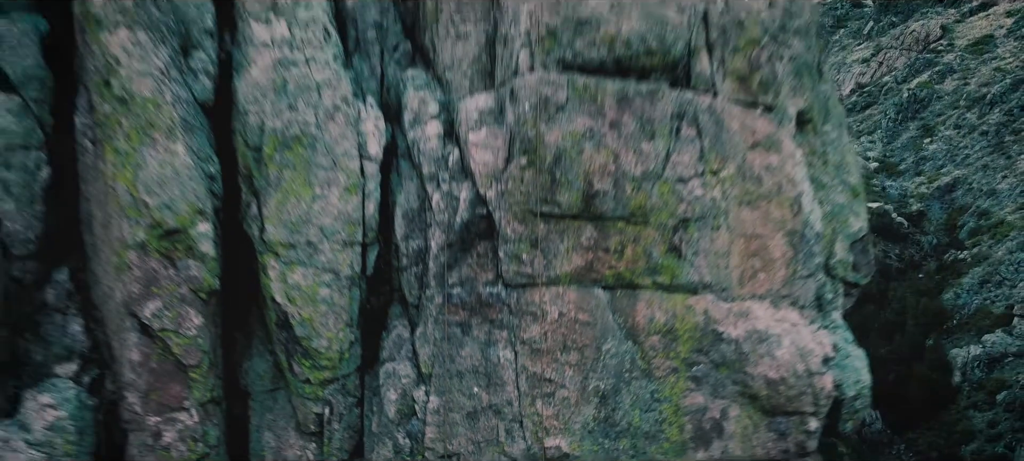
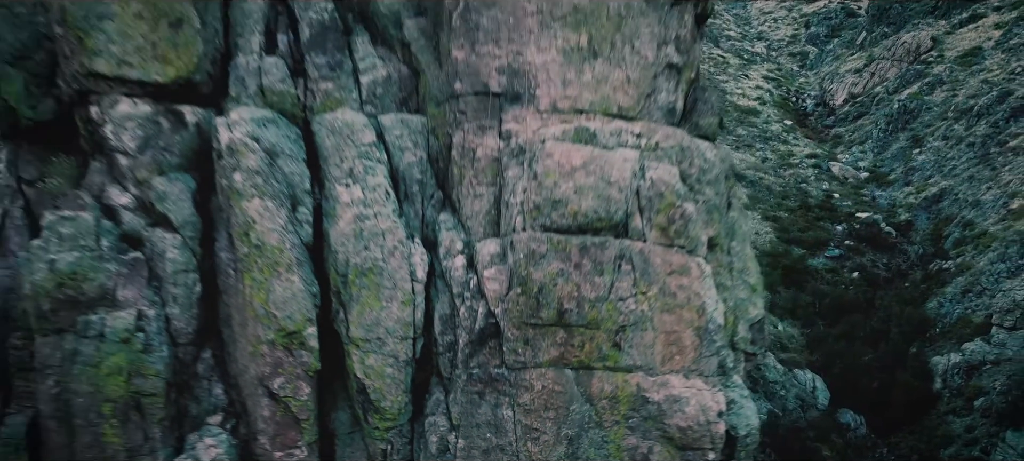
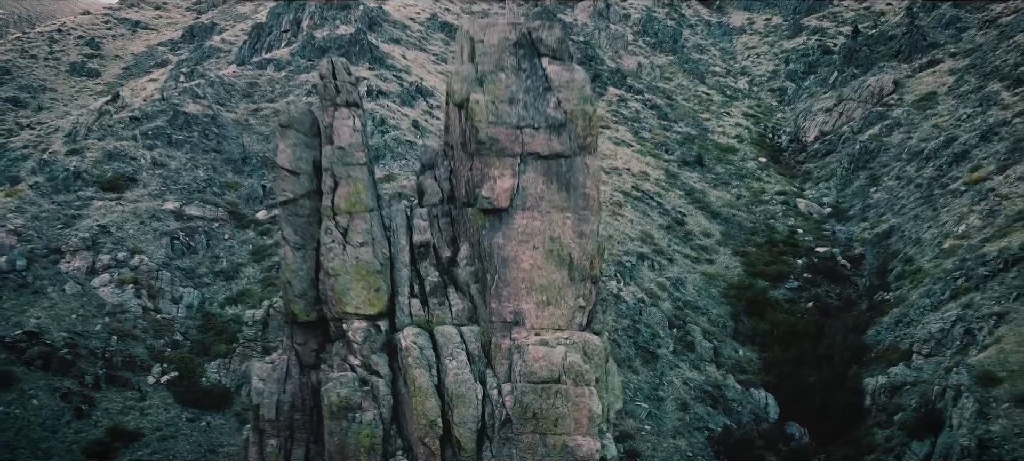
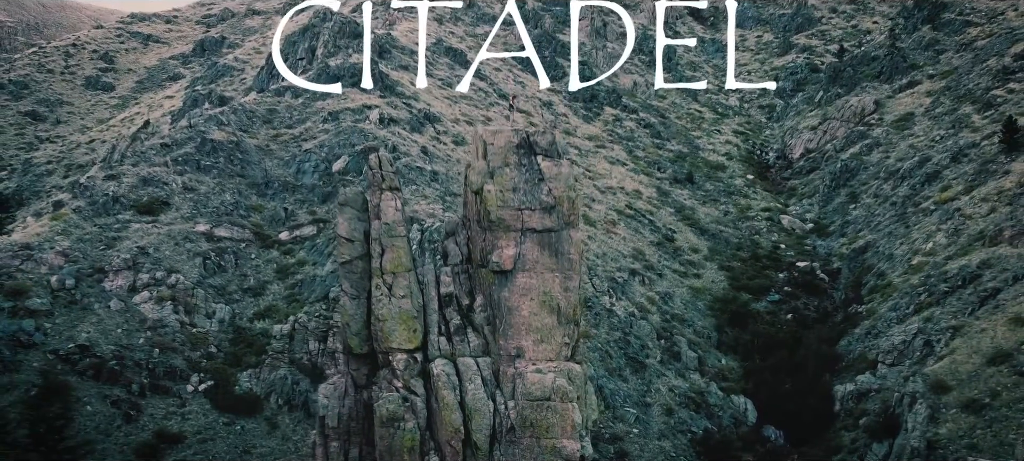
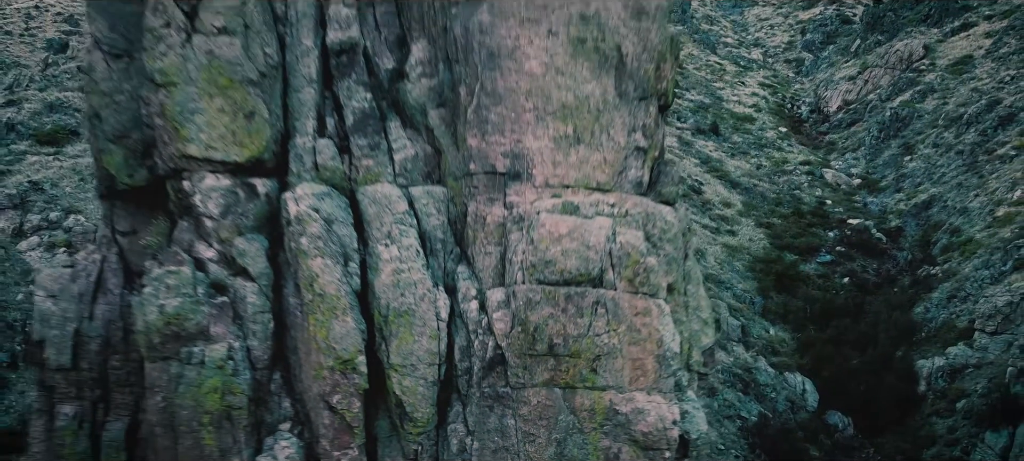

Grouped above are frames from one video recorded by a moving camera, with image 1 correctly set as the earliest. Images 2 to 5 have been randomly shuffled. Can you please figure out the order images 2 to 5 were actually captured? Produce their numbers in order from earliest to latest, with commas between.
2, 5, 3, 4
